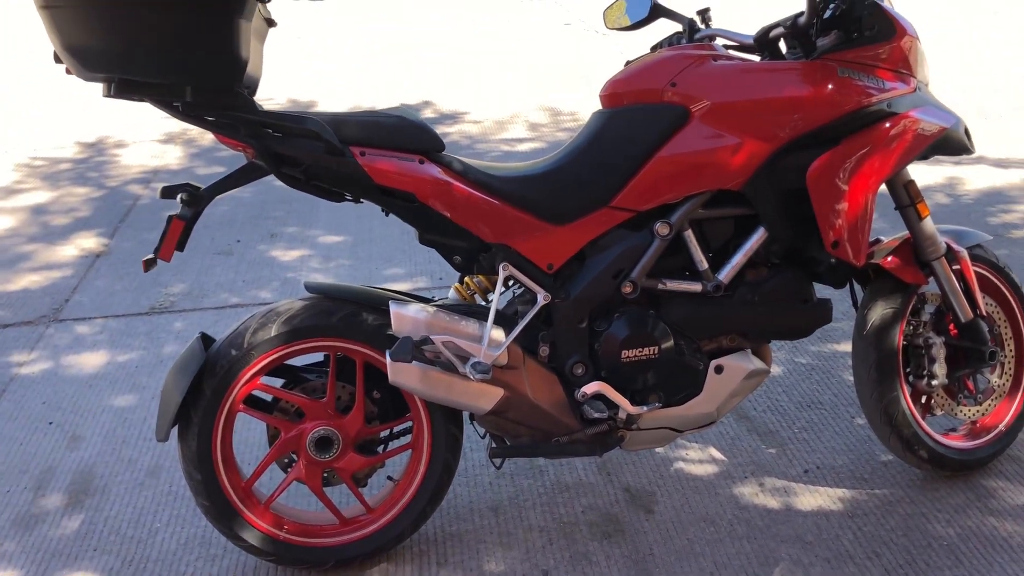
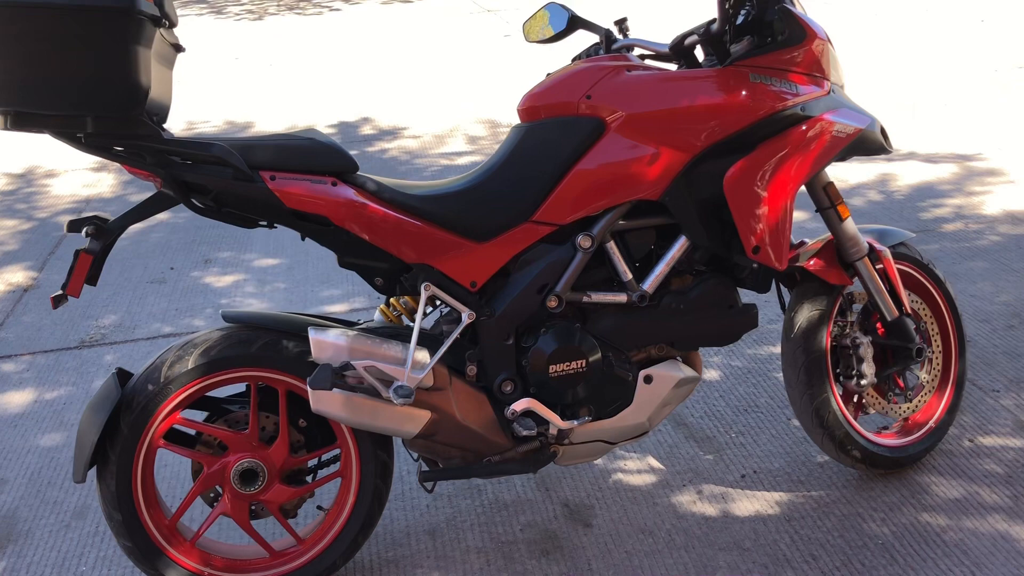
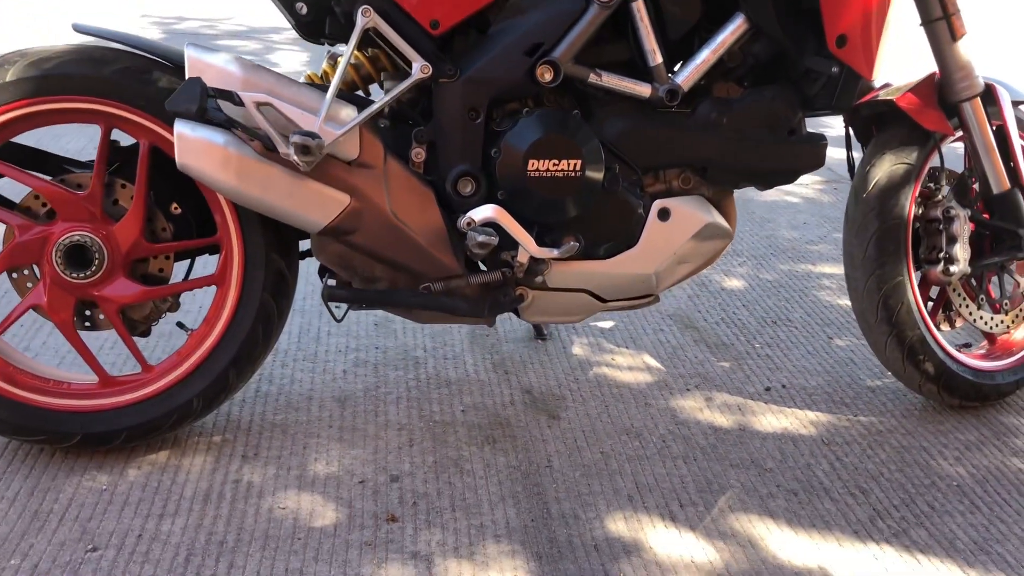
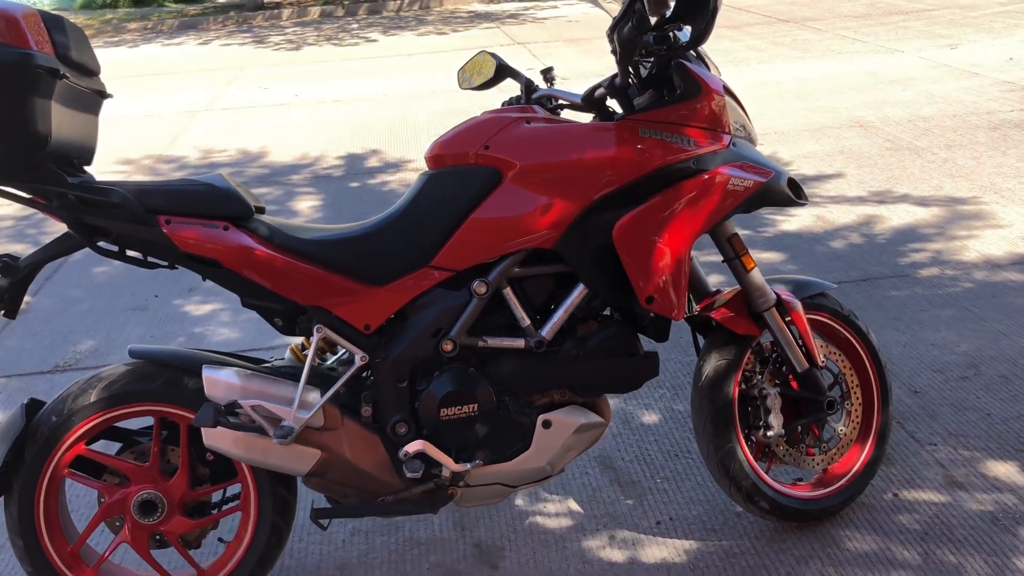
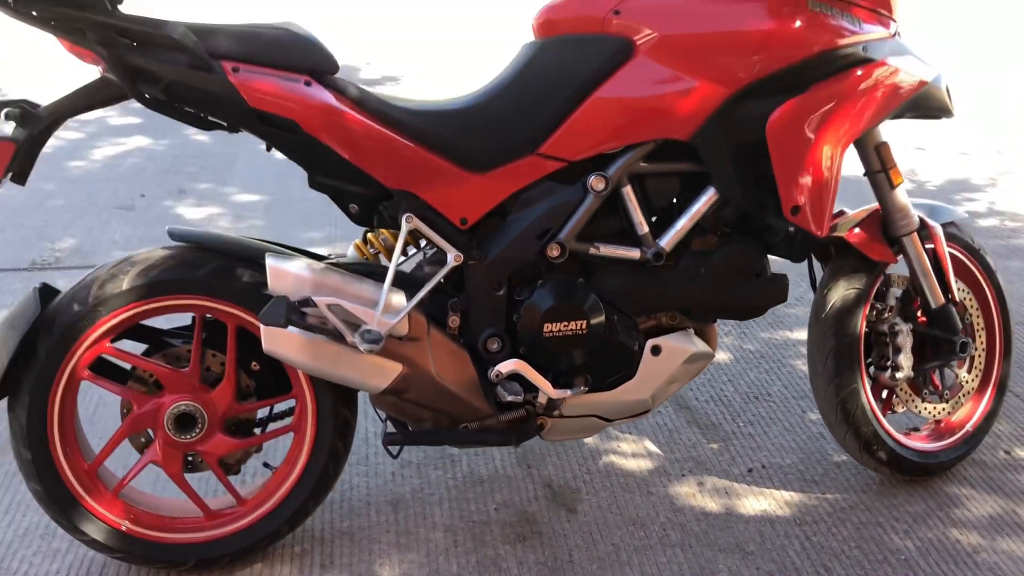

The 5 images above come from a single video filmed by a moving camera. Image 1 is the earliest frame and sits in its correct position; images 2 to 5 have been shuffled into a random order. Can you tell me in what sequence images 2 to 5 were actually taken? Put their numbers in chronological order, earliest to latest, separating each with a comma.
2, 4, 3, 5
